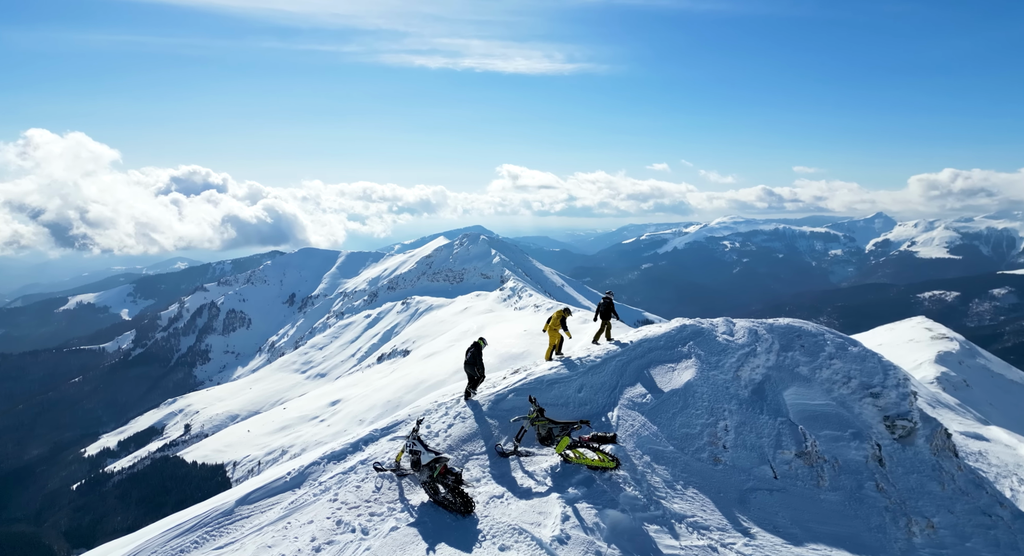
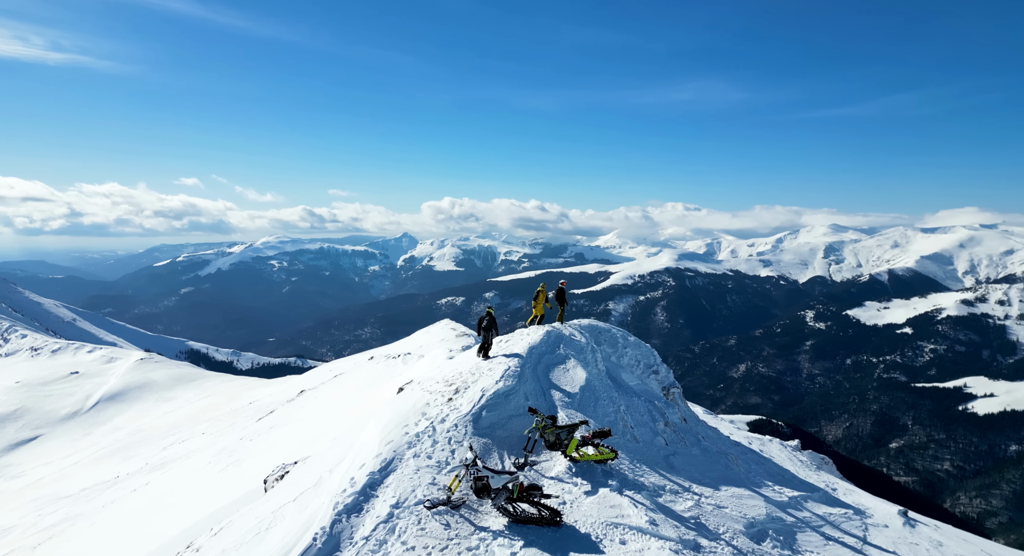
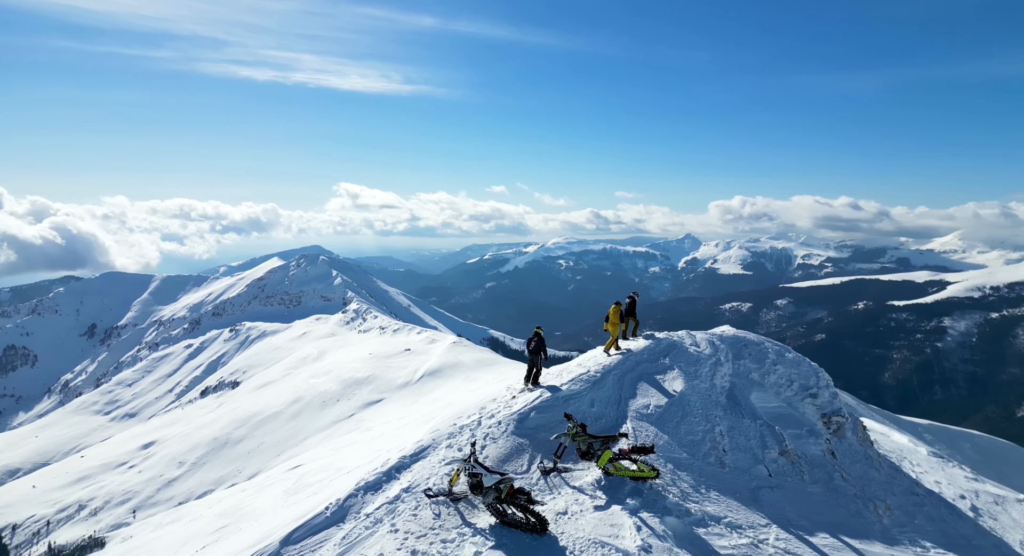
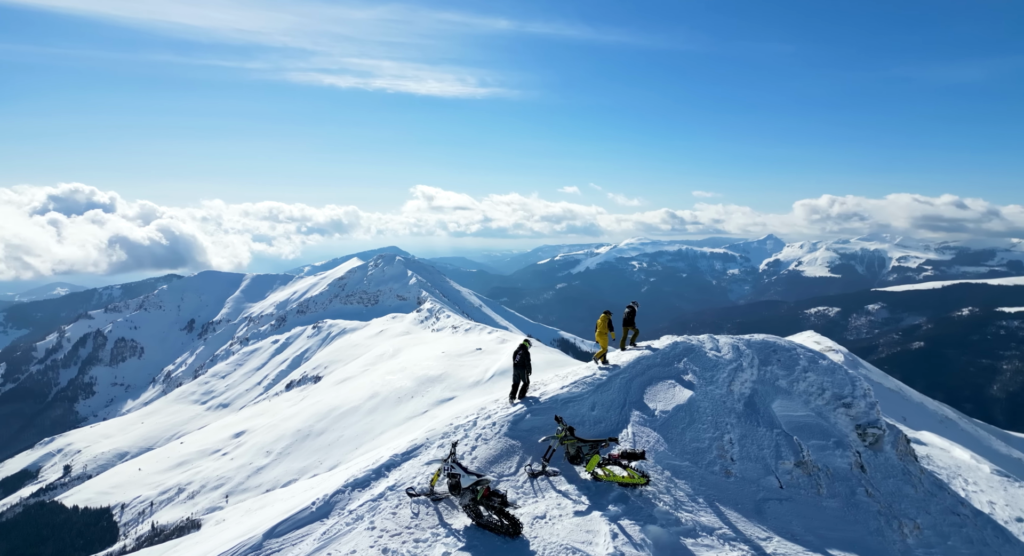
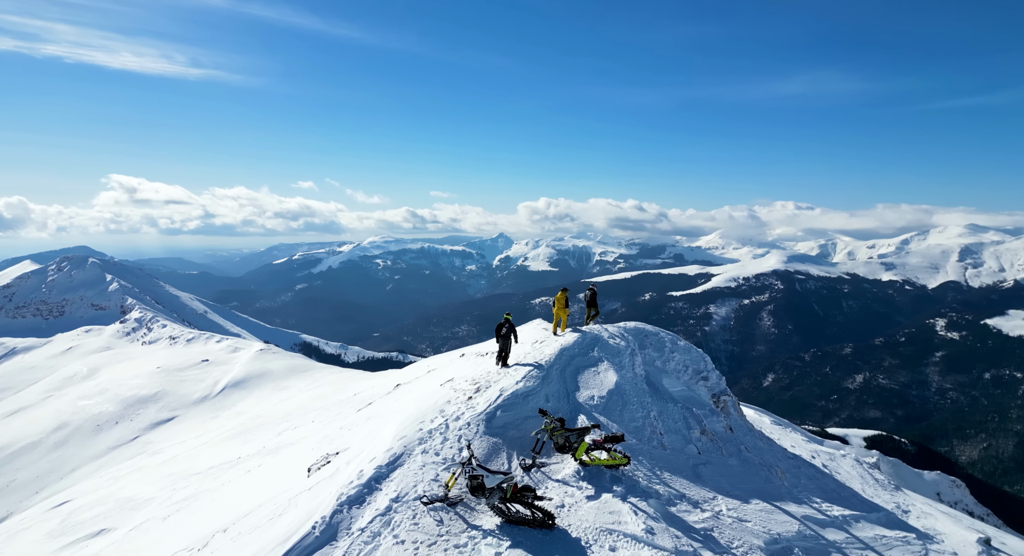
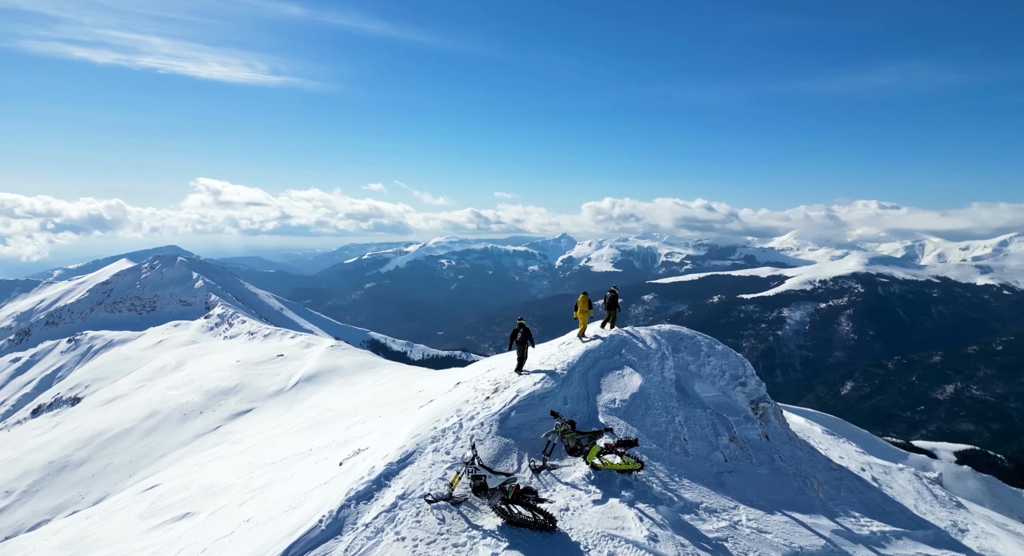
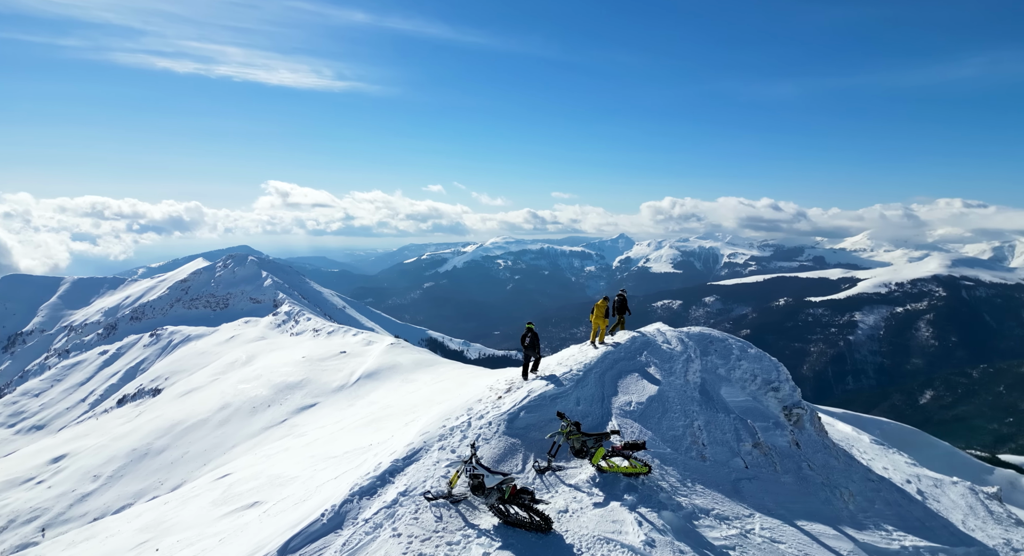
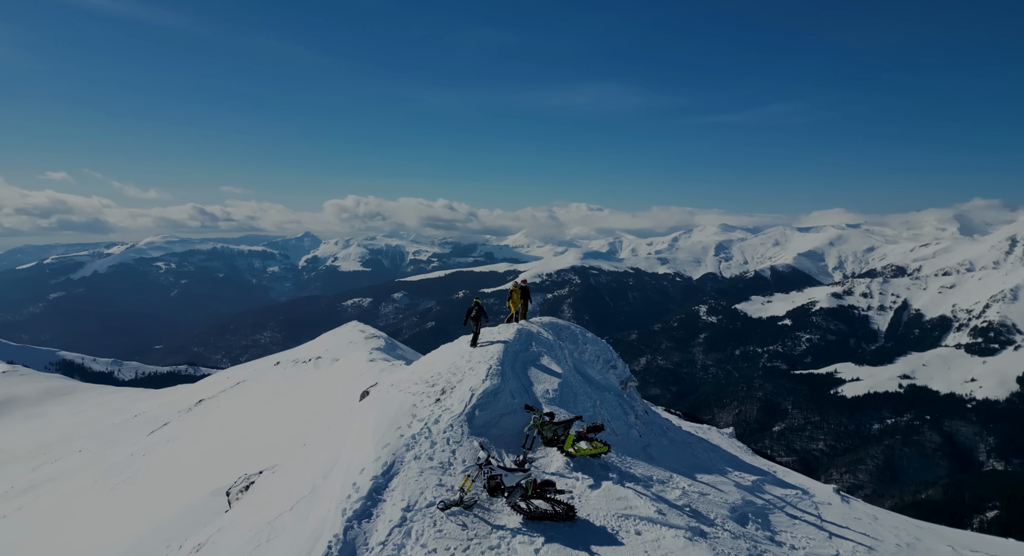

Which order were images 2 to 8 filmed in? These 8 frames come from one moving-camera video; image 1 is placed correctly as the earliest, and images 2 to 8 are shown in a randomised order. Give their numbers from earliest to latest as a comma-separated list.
4, 3, 7, 6, 5, 2, 8
